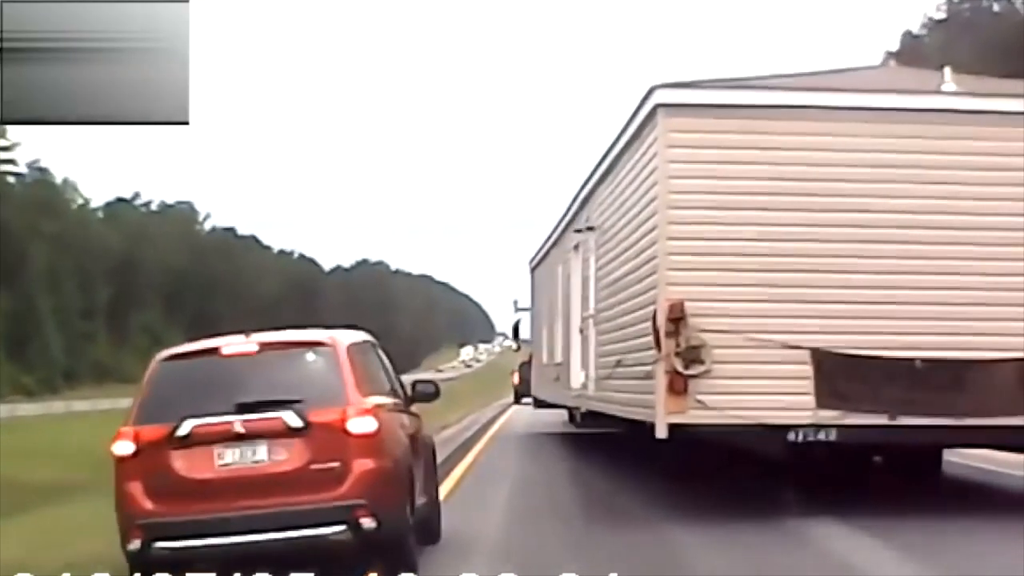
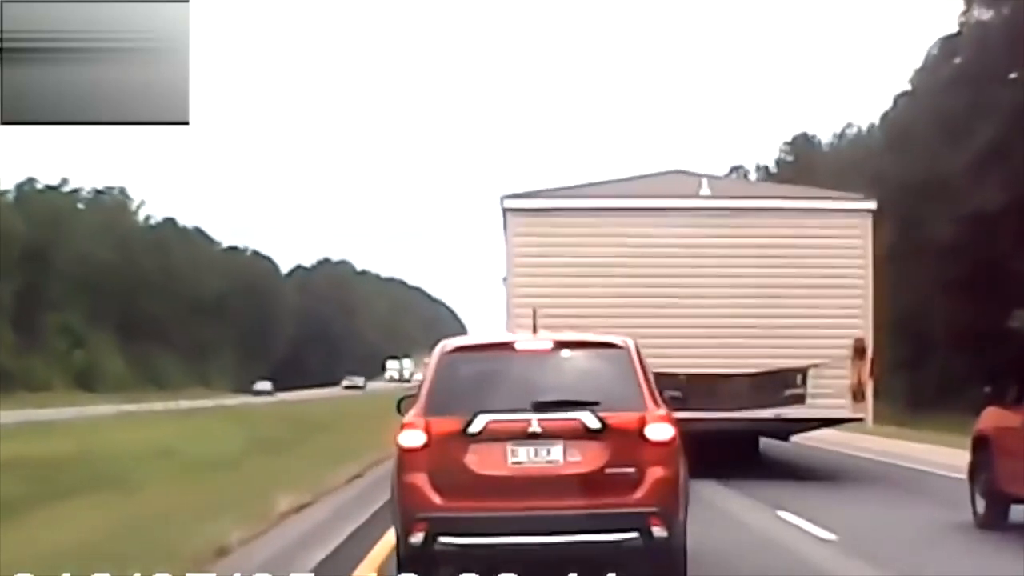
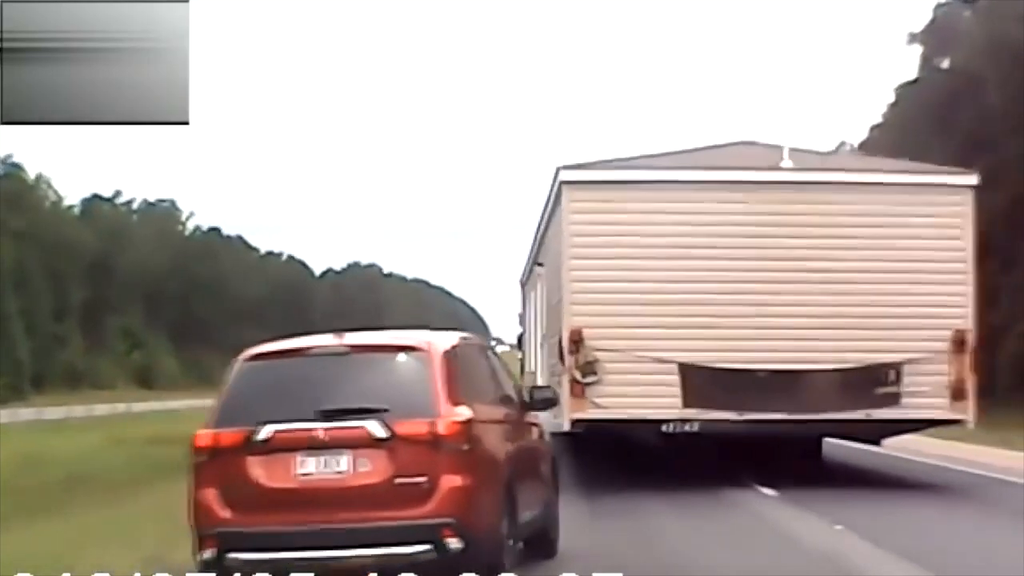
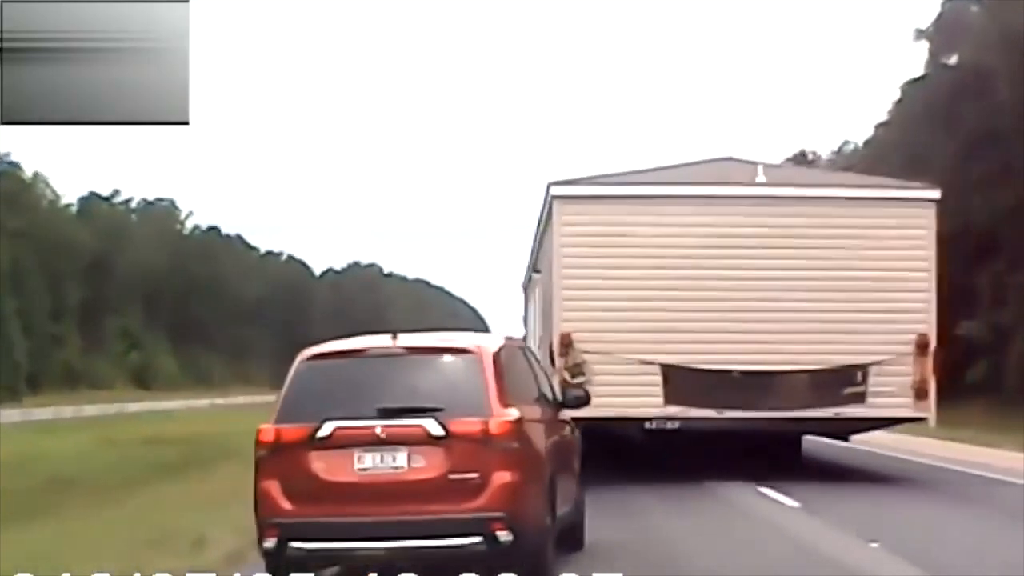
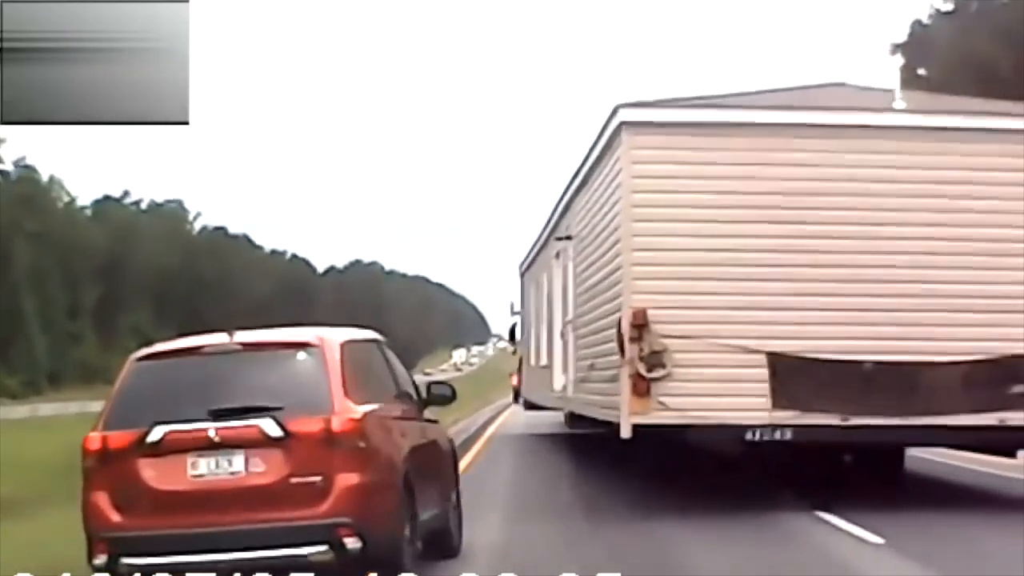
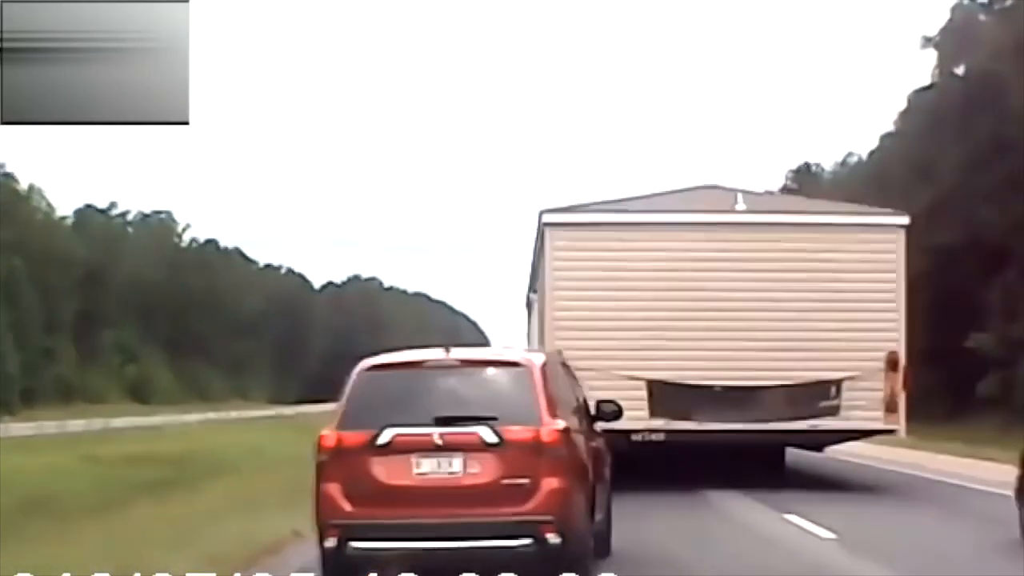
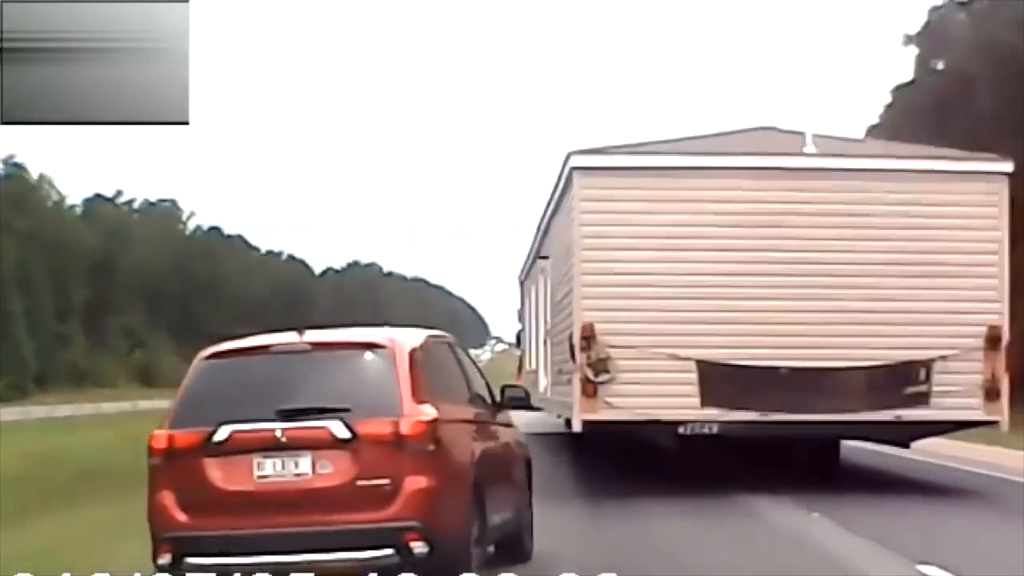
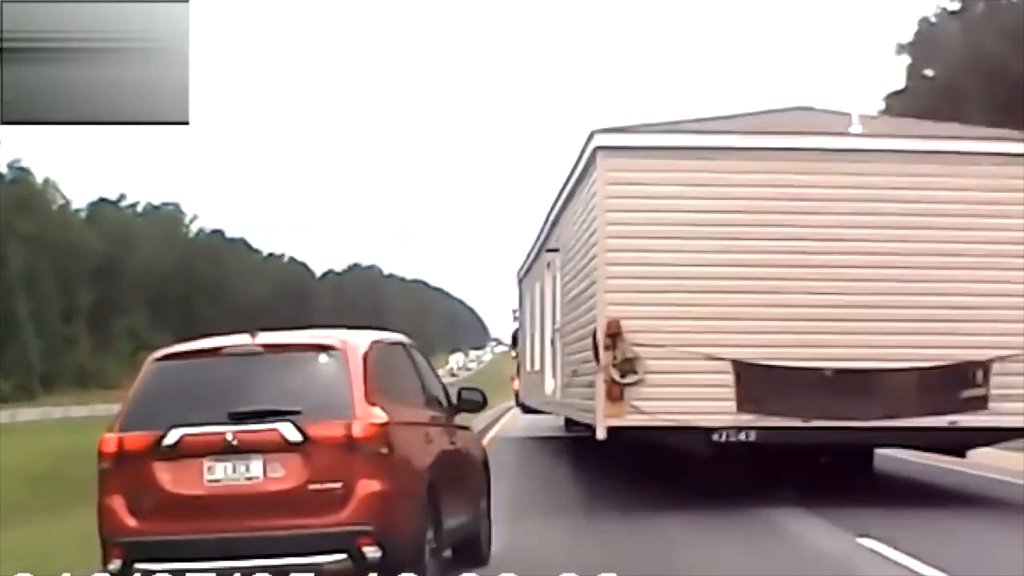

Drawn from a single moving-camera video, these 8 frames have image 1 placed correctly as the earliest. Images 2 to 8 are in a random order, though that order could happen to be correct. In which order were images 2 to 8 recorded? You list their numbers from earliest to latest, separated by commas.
5, 8, 7, 3, 4, 6, 2
